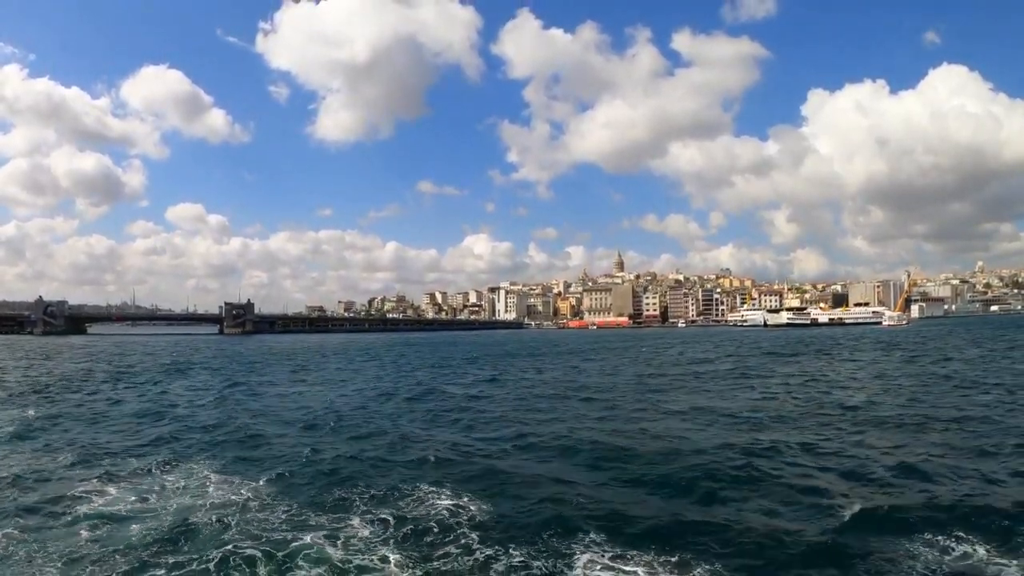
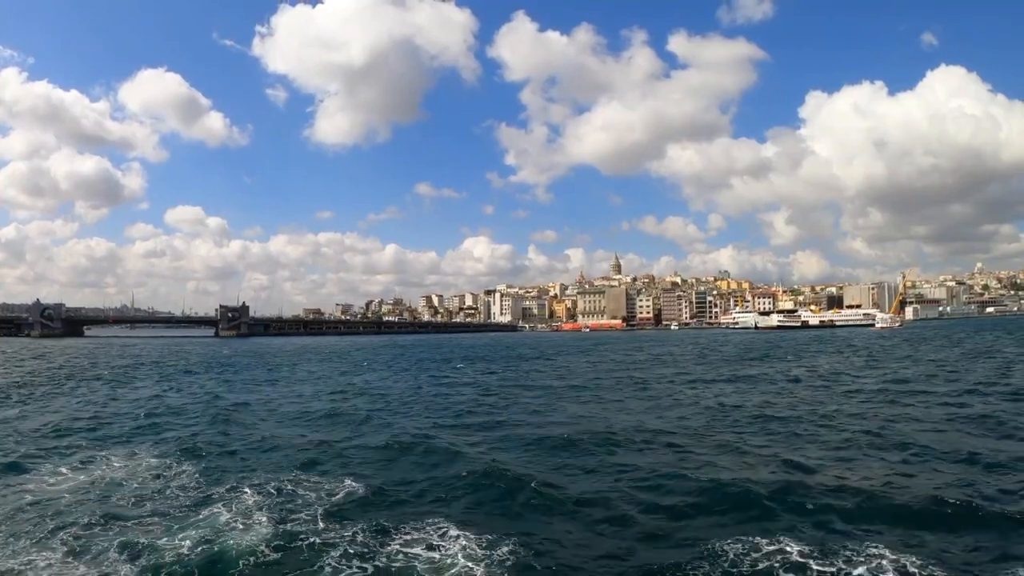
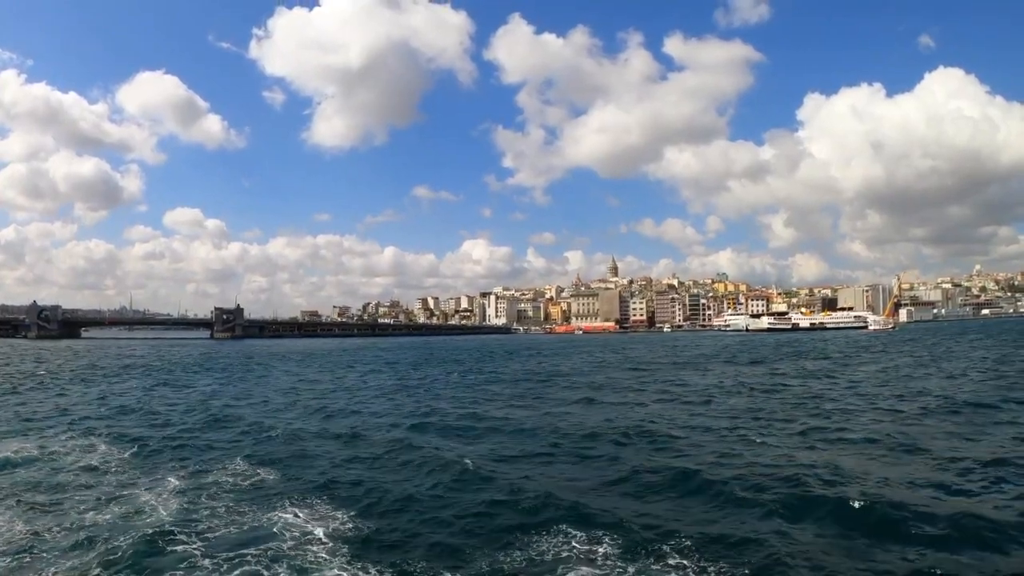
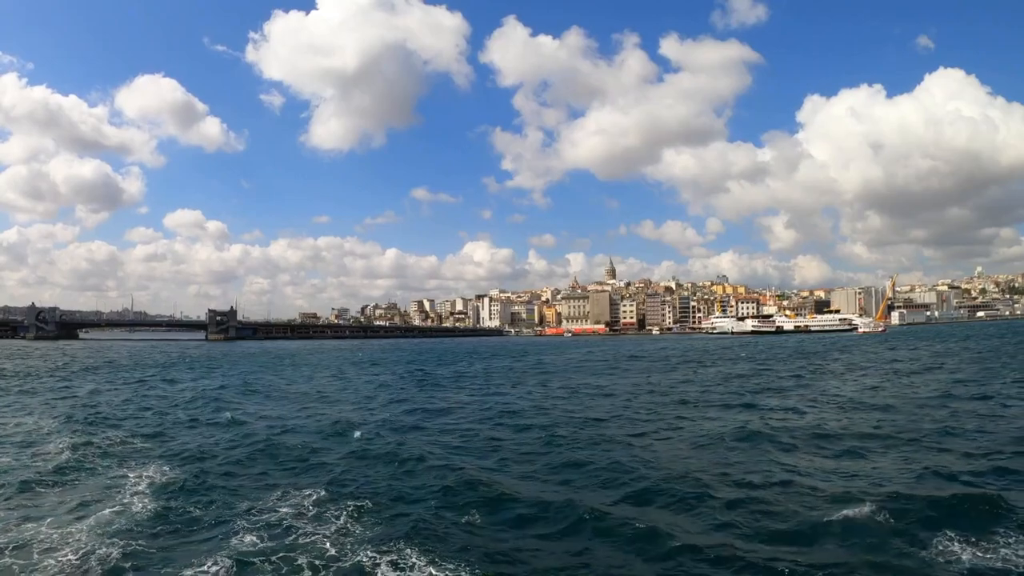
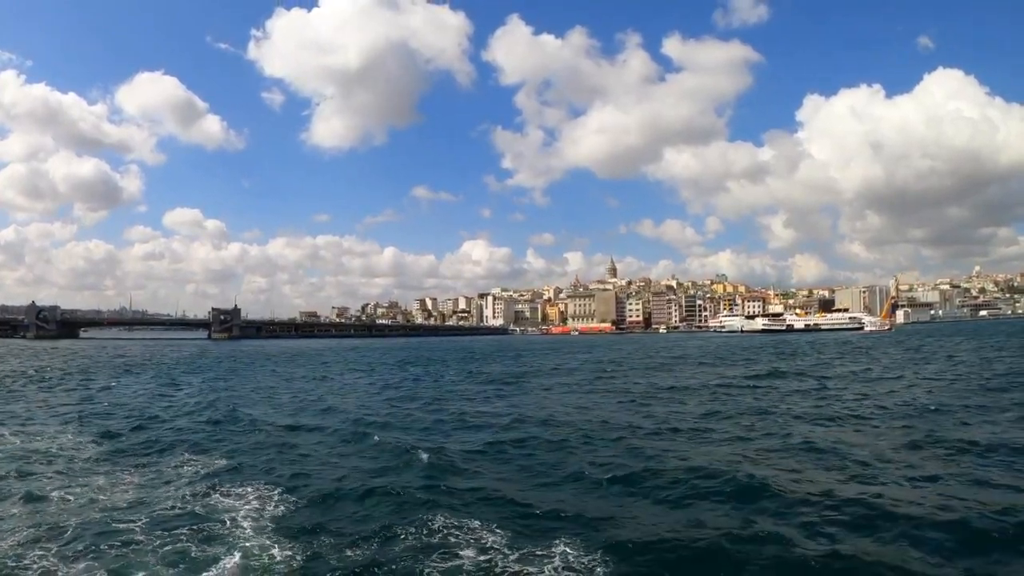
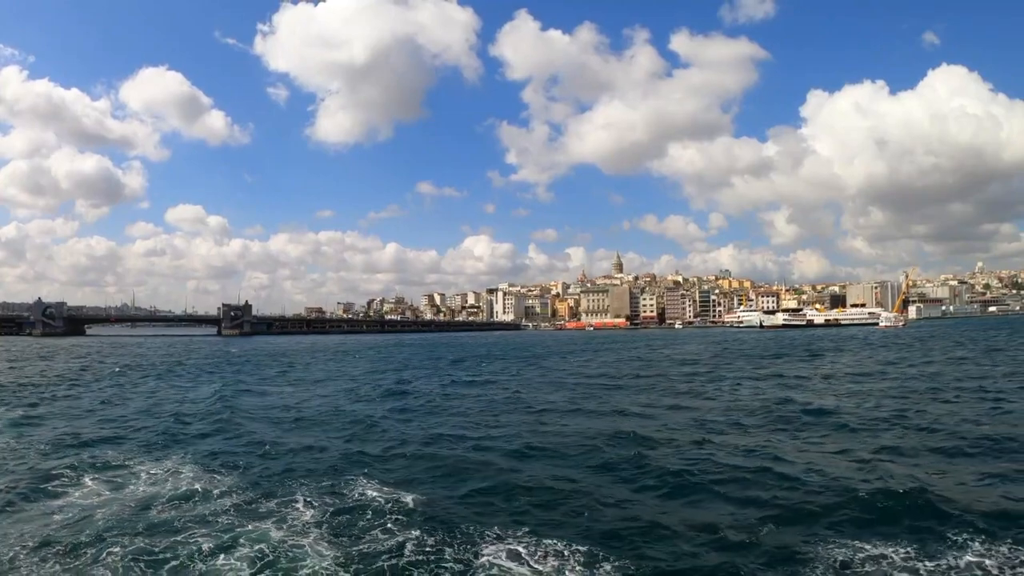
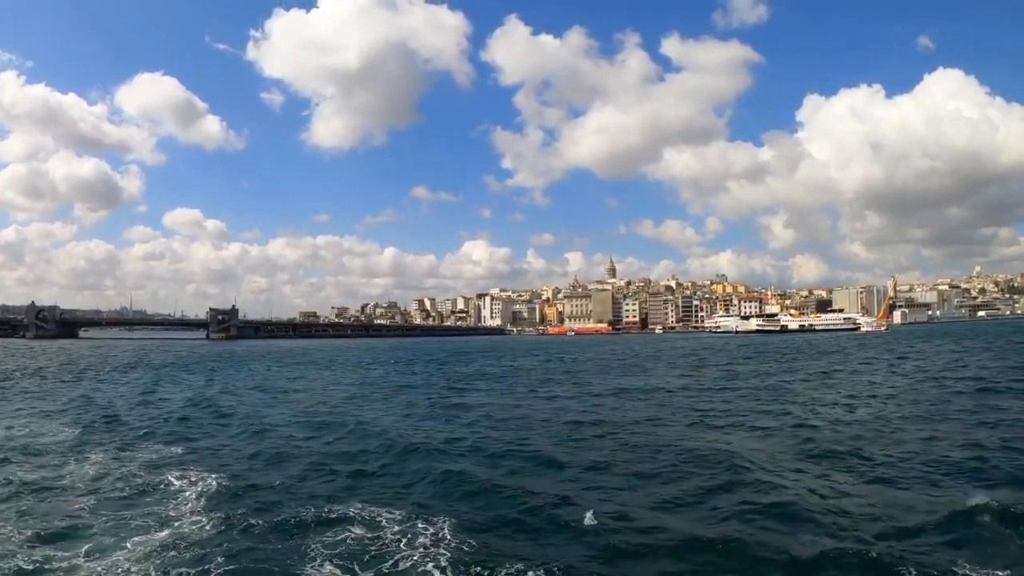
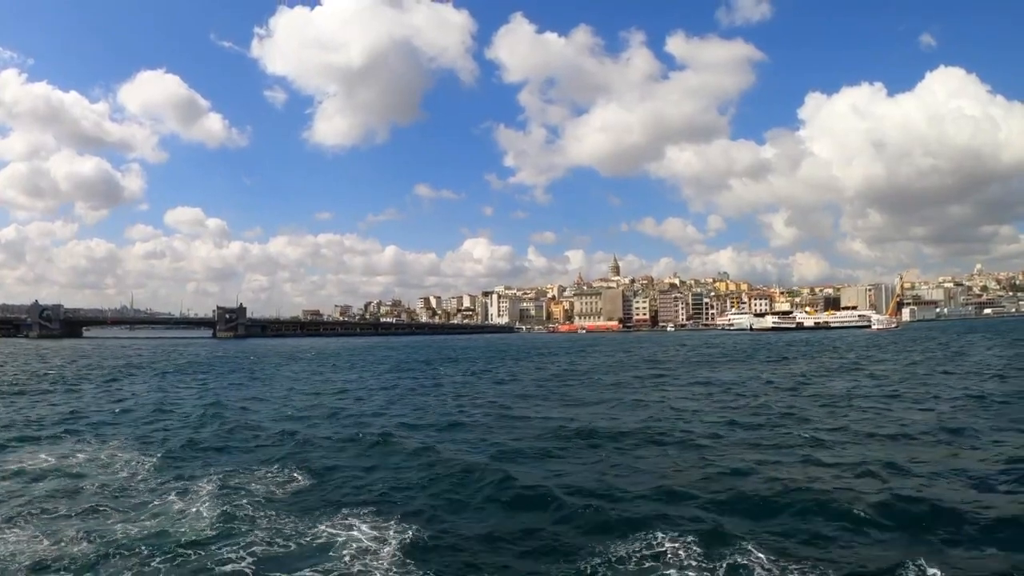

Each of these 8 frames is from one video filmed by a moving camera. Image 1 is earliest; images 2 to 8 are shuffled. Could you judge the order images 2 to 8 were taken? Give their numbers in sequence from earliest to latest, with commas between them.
6, 2, 8, 3, 5, 7, 4
